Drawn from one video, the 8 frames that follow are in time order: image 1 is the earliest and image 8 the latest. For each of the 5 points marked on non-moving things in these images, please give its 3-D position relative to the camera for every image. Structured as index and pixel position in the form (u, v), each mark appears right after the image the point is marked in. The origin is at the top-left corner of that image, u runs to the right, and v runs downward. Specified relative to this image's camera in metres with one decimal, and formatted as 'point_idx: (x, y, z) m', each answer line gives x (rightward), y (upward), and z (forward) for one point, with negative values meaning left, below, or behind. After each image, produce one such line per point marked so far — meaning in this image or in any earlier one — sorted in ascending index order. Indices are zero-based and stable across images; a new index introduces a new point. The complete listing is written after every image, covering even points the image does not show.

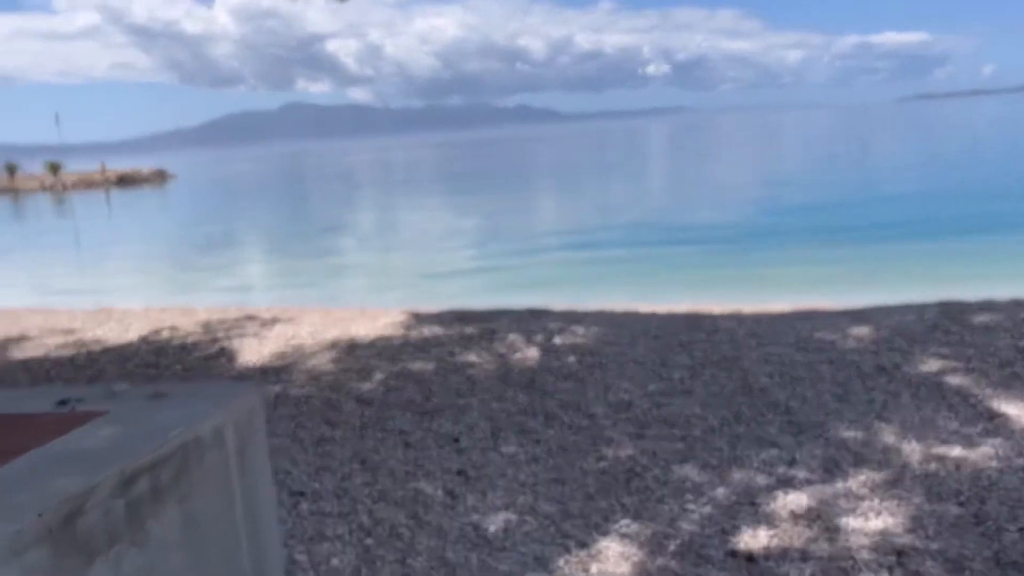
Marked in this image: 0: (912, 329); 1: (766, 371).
0: (+4.1, -0.3, +8.5) m
1: (+2.2, -0.7, +7.5) m
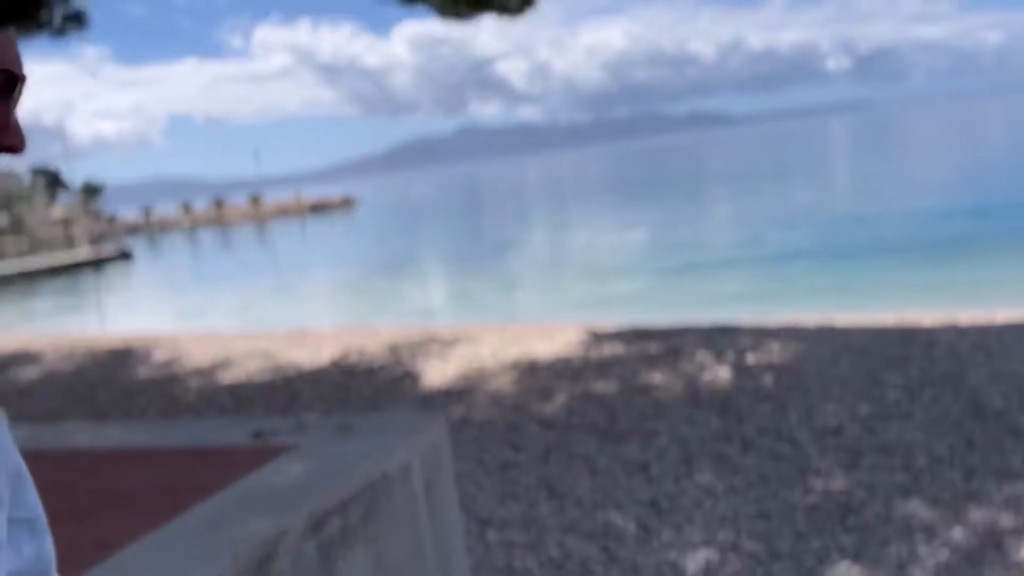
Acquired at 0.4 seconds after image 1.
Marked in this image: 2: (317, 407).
0: (+5.7, -0.3, +7.2) m
1: (+3.7, -0.8, +6.6) m
2: (-2.0, -1.2, +8.8) m
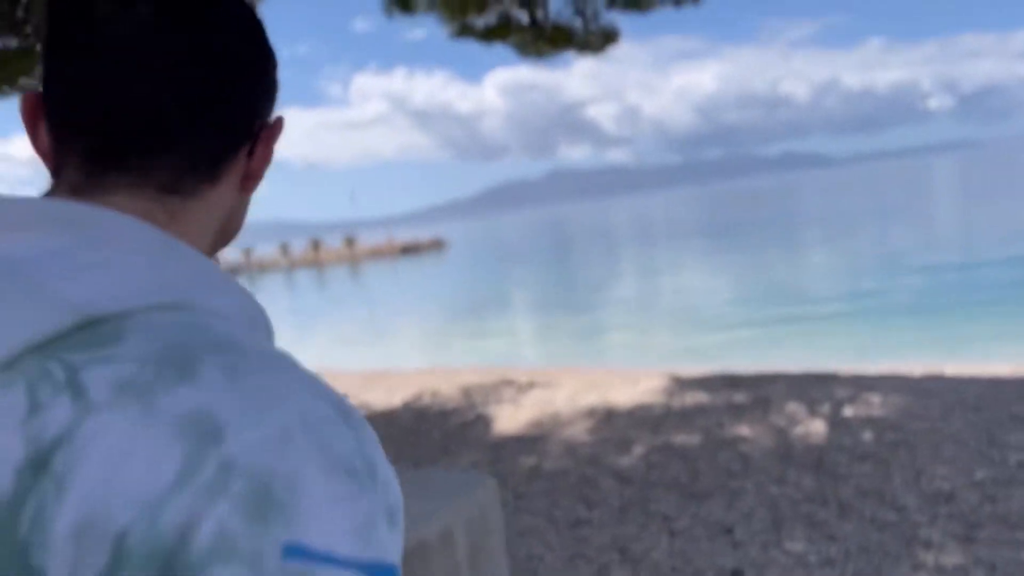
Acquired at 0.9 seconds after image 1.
0: (+6.3, -0.7, +6.1) m
1: (+4.2, -1.1, +5.7) m
2: (-1.2, -1.6, +8.5) m
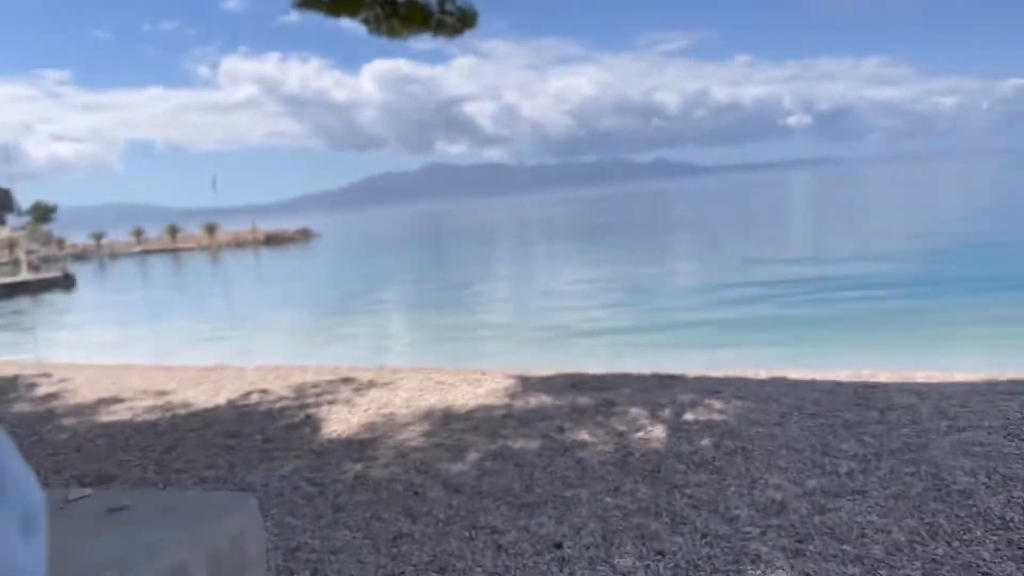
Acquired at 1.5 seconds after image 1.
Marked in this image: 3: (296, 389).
0: (+5.0, -0.8, +6.4) m
1: (+3.0, -1.2, +5.8) m
2: (-2.8, -1.5, +7.7) m
3: (-2.5, -1.1, +9.8) m
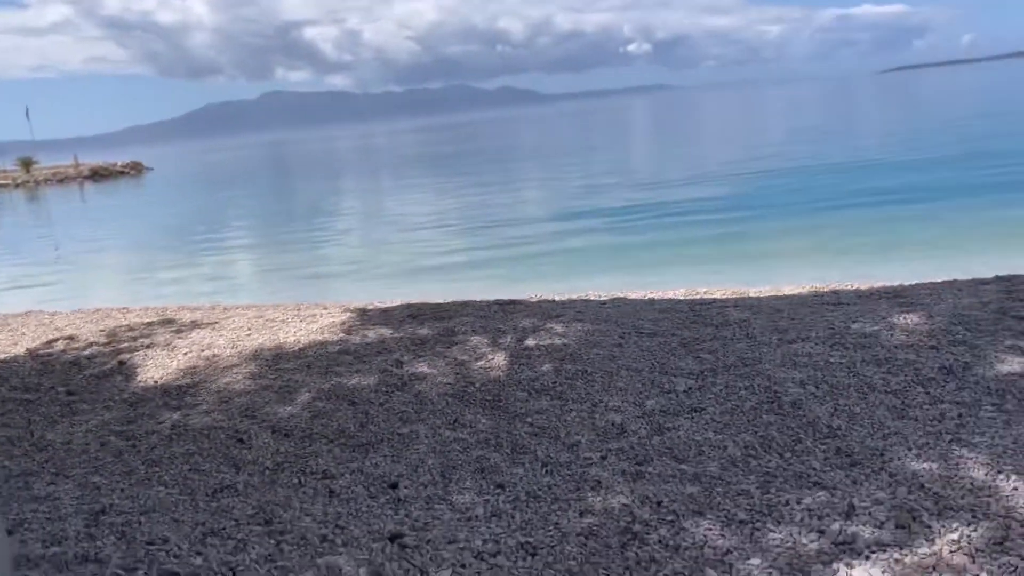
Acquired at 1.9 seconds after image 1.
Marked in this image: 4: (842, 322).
0: (+3.8, -0.1, +6.8) m
1: (+1.9, -0.6, +5.9) m
2: (-4.1, -1.0, +6.8) m
3: (-4.2, -0.5, +8.9) m
4: (+2.6, -0.3, +6.7) m
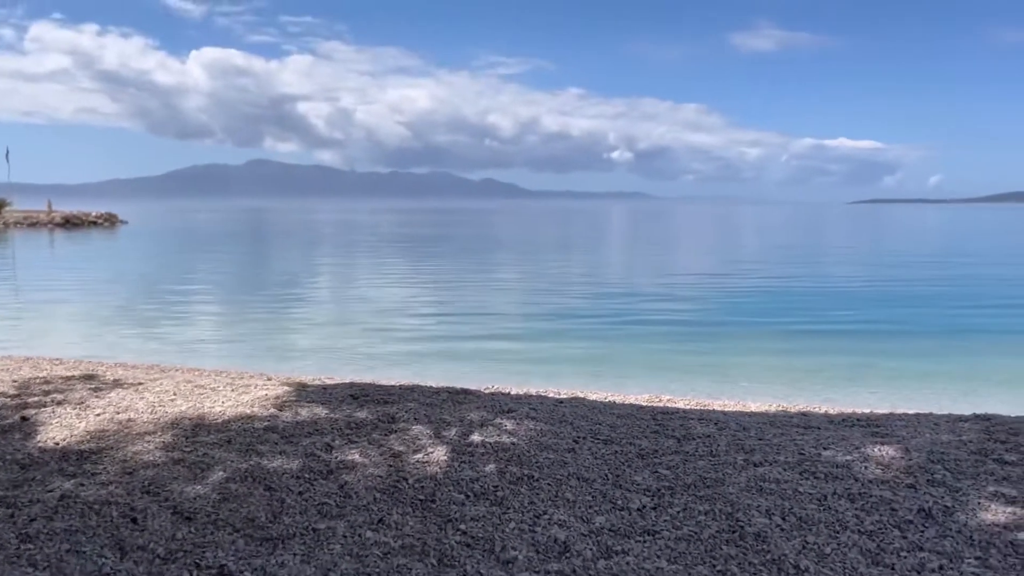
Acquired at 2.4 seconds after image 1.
0: (+3.4, -1.1, +6.4) m
1: (+1.5, -1.3, +5.3) m
2: (-4.6, -1.2, +6.0) m
3: (-4.7, -0.9, +8.2) m
4: (+2.2, -1.2, +6.2) m
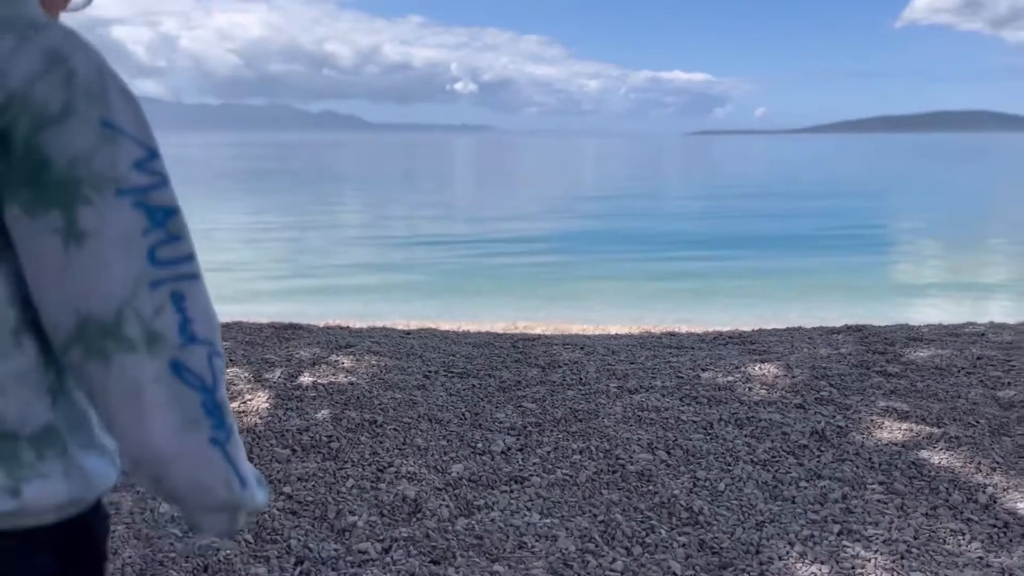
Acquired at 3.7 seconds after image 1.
0: (+2.3, -0.4, +6.0) m
1: (+0.7, -0.8, +4.6) m
2: (-5.4, -0.9, +4.2) m
3: (-5.9, -0.4, +6.3) m
4: (+1.2, -0.5, +5.6) m
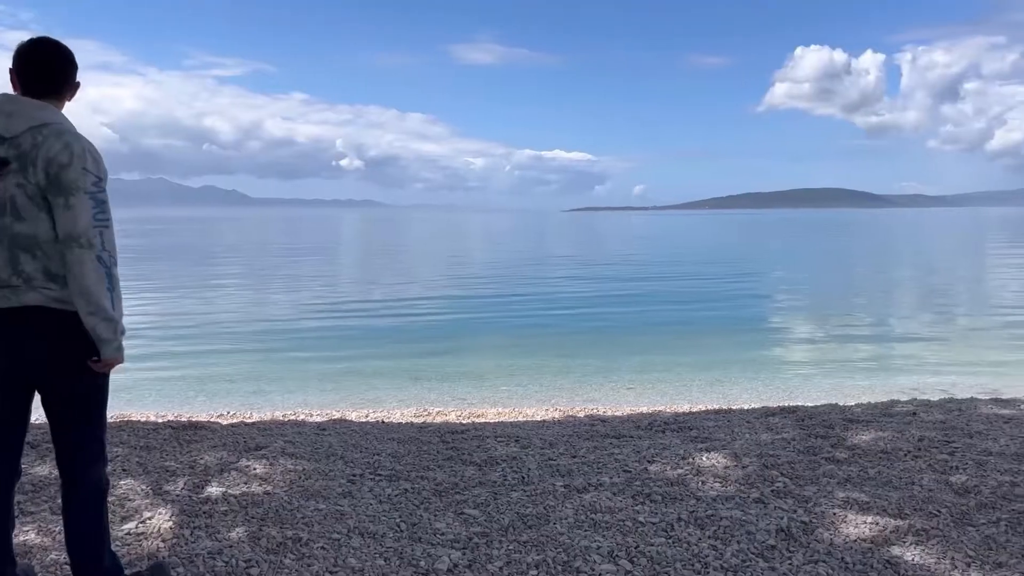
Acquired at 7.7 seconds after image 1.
0: (+1.8, -1.0, +5.8) m
1: (+0.4, -1.2, +4.2) m
2: (-5.6, -1.4, +3.0) m
3: (-6.3, -1.1, +5.1) m
4: (+0.8, -1.1, +5.2) m
